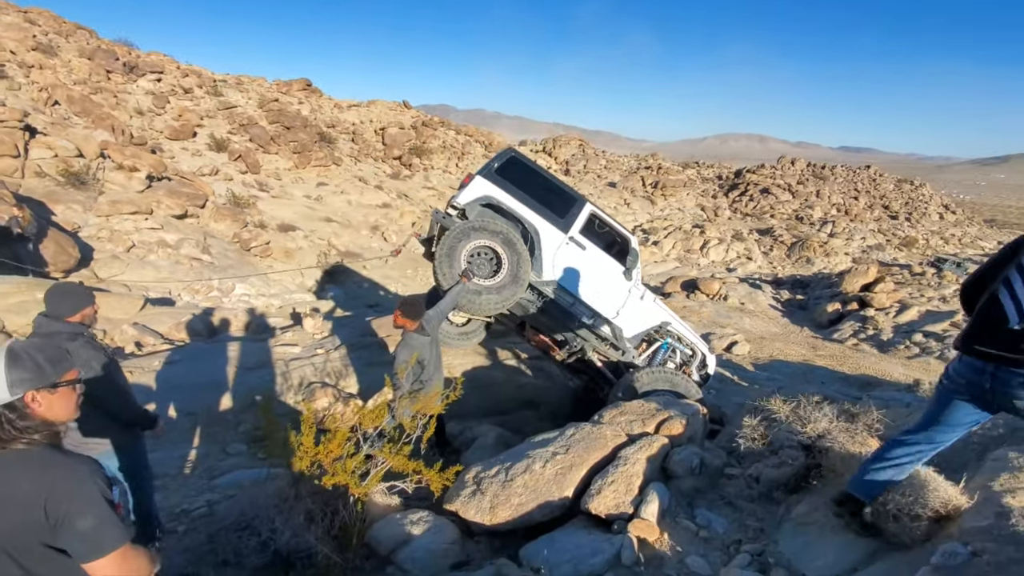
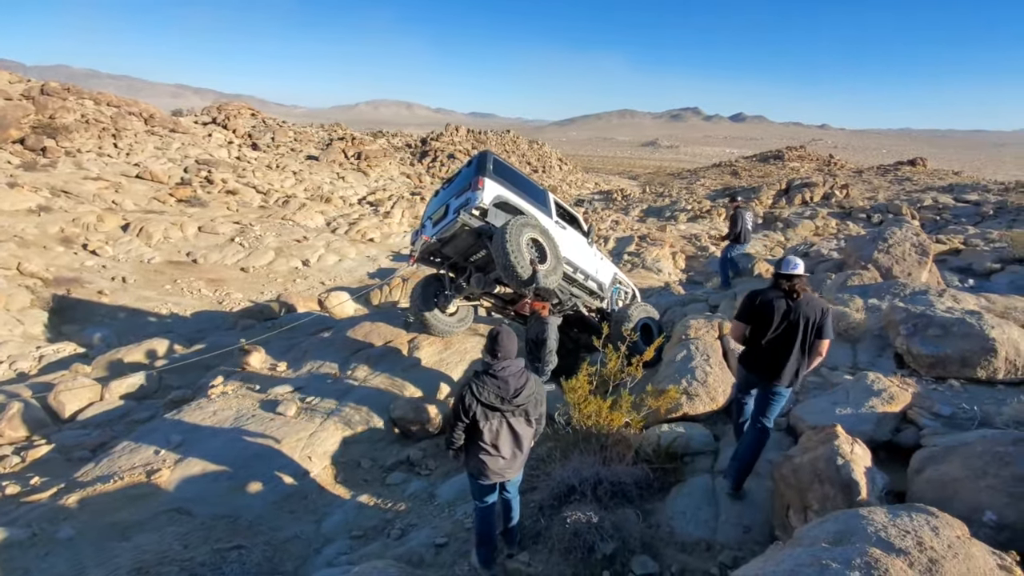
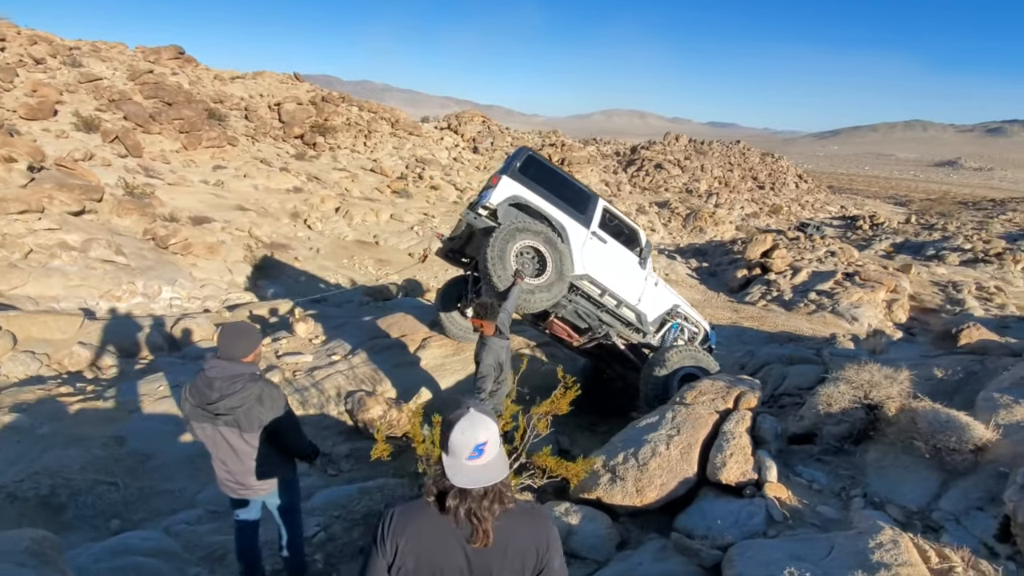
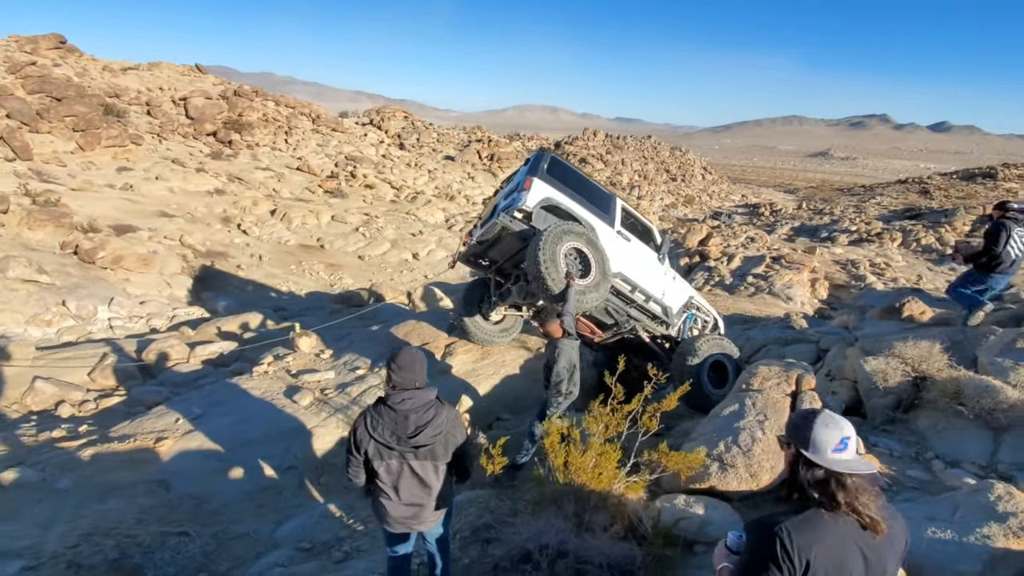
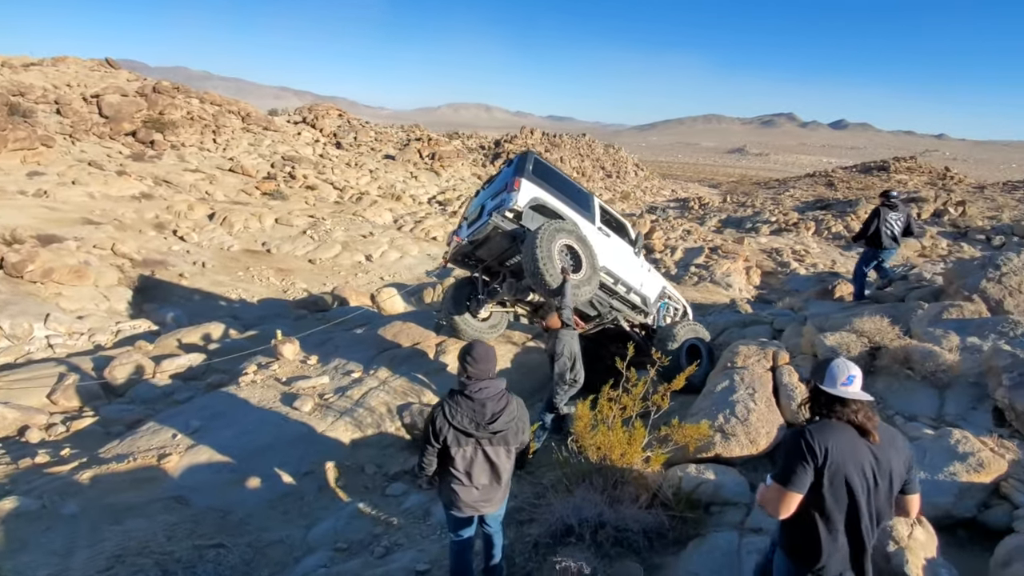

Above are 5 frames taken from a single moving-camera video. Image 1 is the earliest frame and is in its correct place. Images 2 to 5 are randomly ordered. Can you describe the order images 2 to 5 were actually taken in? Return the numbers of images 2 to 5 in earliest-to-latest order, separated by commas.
3, 4, 5, 2
